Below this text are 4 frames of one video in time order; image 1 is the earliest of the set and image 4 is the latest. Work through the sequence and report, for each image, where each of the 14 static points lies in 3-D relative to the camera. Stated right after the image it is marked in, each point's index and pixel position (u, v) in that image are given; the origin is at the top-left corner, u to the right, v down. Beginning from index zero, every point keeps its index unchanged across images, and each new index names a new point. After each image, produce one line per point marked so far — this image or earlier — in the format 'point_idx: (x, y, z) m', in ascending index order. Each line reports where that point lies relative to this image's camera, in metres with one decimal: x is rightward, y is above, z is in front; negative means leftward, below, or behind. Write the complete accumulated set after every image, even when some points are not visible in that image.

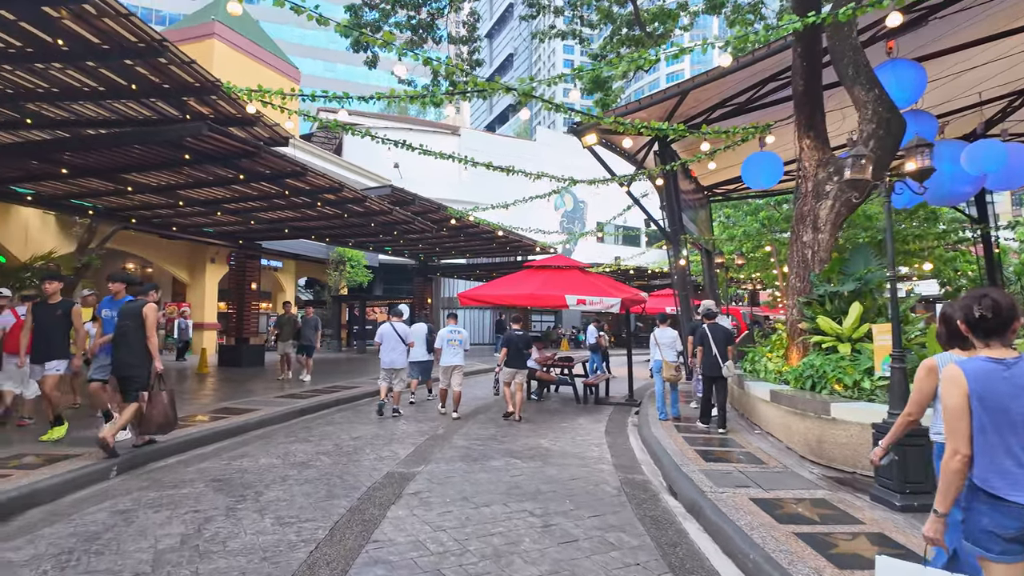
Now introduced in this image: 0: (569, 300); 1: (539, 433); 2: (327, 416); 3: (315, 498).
0: (+0.9, -0.2, +9.2) m
1: (+0.3, -1.8, +7.3) m
2: (-2.6, -1.8, +8.3) m
3: (-1.5, -1.6, +4.5) m
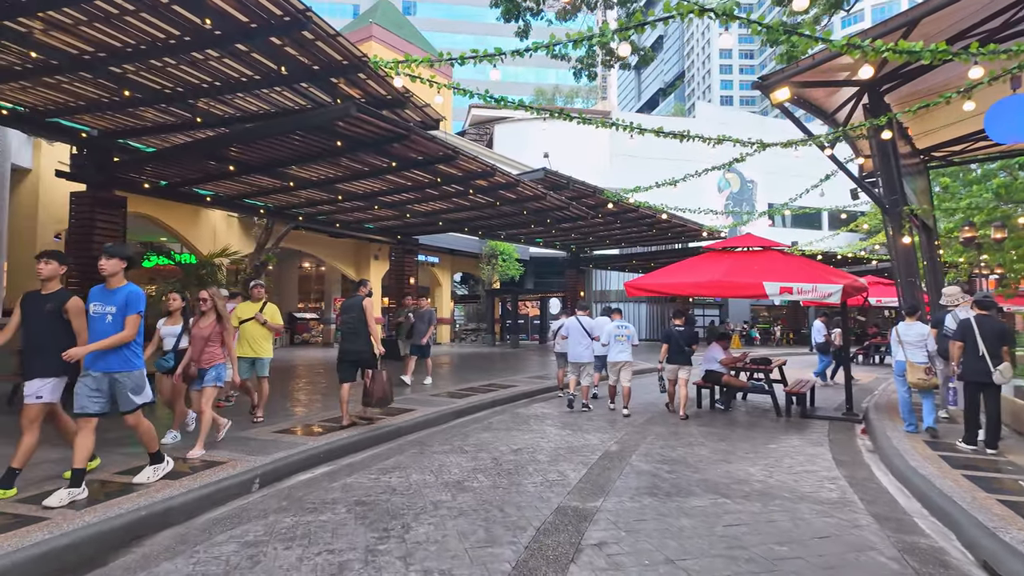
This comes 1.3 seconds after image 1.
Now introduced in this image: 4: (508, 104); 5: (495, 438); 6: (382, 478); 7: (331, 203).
0: (+3.2, 0.0, +7.4) m
1: (+2.2, -1.6, +5.8) m
2: (-0.3, -1.7, +7.5) m
3: (-0.2, -1.5, +3.5) m
4: (-0.1, +2.4, +7.7) m
5: (-0.2, -1.6, +6.4) m
6: (-1.1, -1.5, +4.8) m
7: (-3.7, +1.7, +12.1) m
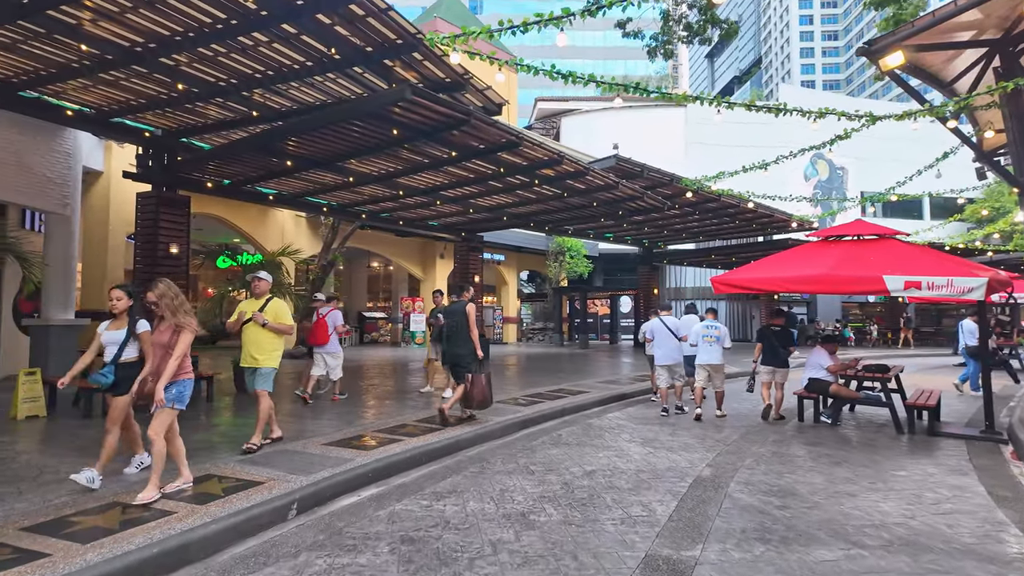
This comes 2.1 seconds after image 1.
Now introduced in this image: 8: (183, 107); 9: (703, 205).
0: (+4.0, 0.0, +6.3) m
1: (+2.9, -1.6, +4.8) m
2: (+0.5, -1.6, +6.8) m
3: (+0.1, -1.5, +2.8) m
4: (+0.8, +2.4, +6.9) m
5: (+0.5, -1.6, +5.6) m
6: (-0.5, -1.5, +4.1) m
7: (-2.3, +1.7, +11.7) m
8: (-4.6, +2.5, +8.2) m
9: (+4.6, +2.0, +14.3) m
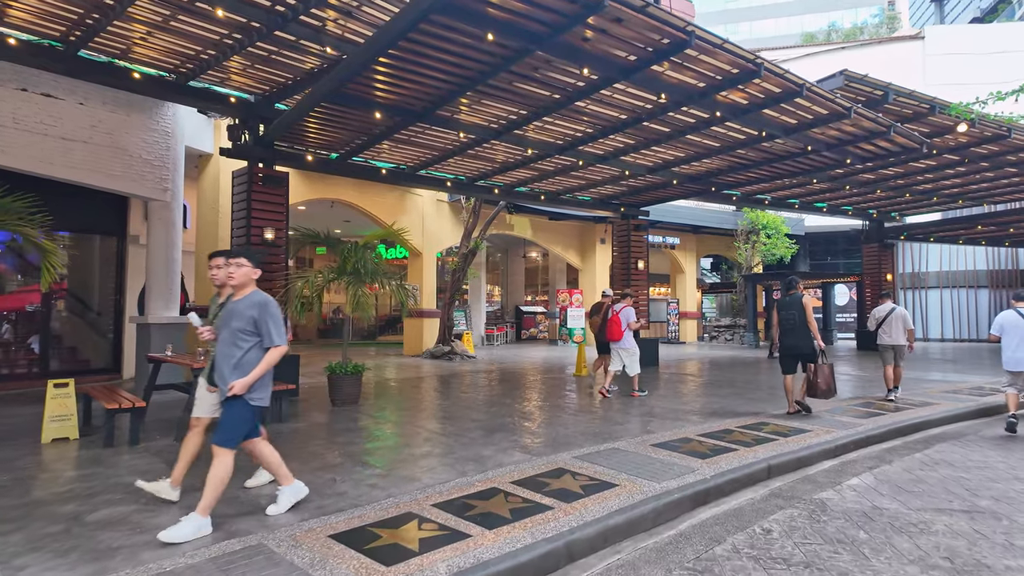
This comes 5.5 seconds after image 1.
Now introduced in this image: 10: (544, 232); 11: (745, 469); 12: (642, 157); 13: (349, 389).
0: (+4.8, +0.2, +2.3) m
1: (+3.3, -1.4, +1.2) m
2: (+1.6, -1.5, +3.8) m
3: (0.0, -1.4, +0.1) m
4: (+1.8, +2.6, +3.9) m
5: (+1.3, -1.5, +2.7) m
6: (-0.2, -1.4, +1.6) m
7: (+0.3, +1.9, +9.3) m
8: (-2.9, +2.6, +6.7) m
9: (+7.7, +2.3, +9.8) m
10: (+0.8, +1.5, +16.3) m
11: (+1.8, -1.4, +4.6) m
12: (+2.0, +2.0, +8.9) m
13: (-2.0, -1.3, +7.5) m
